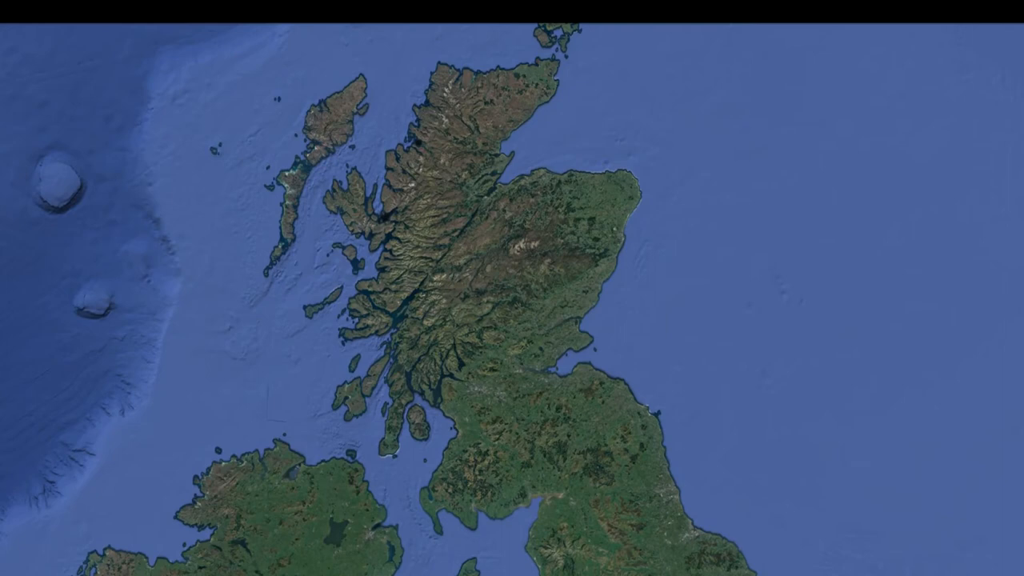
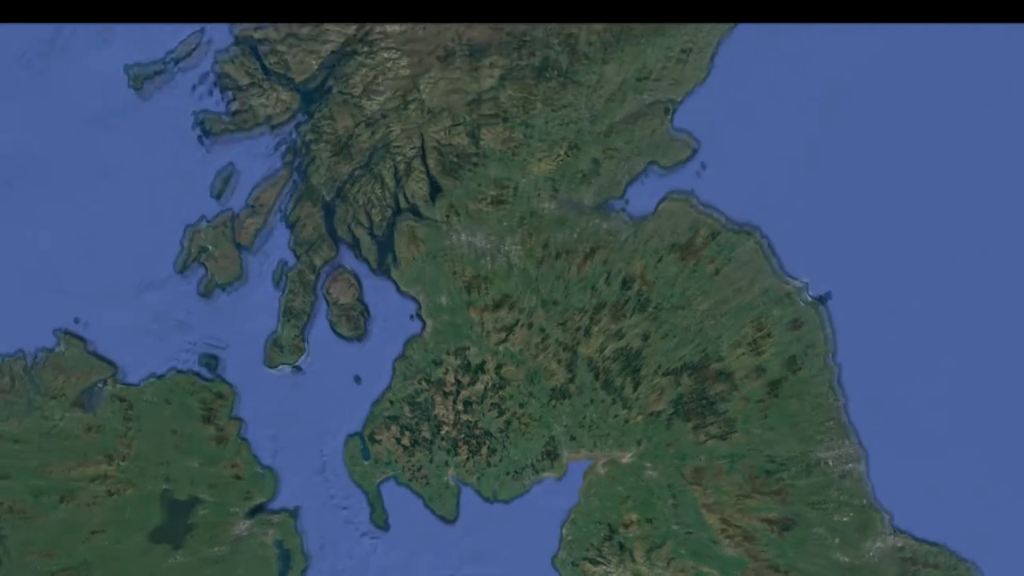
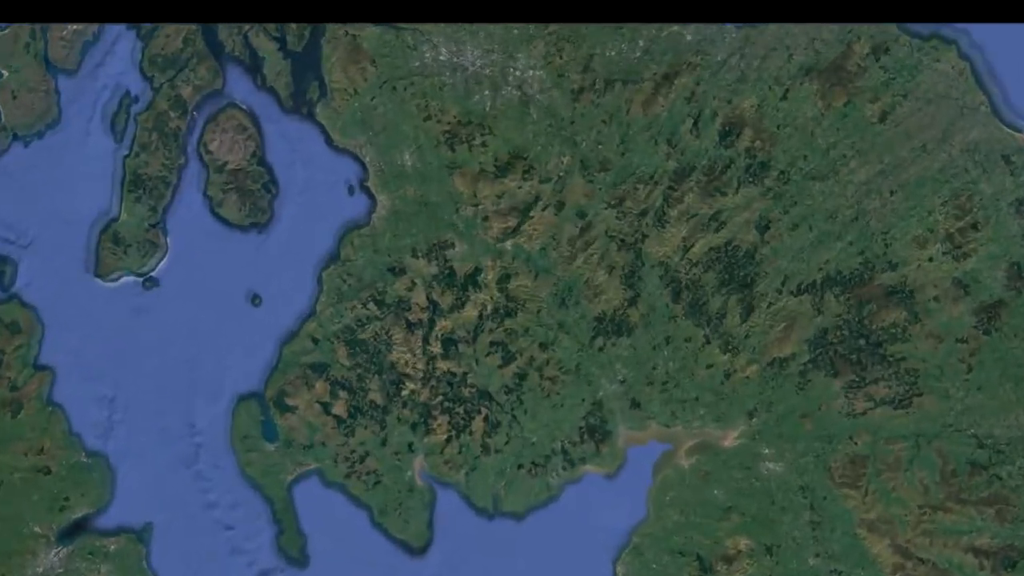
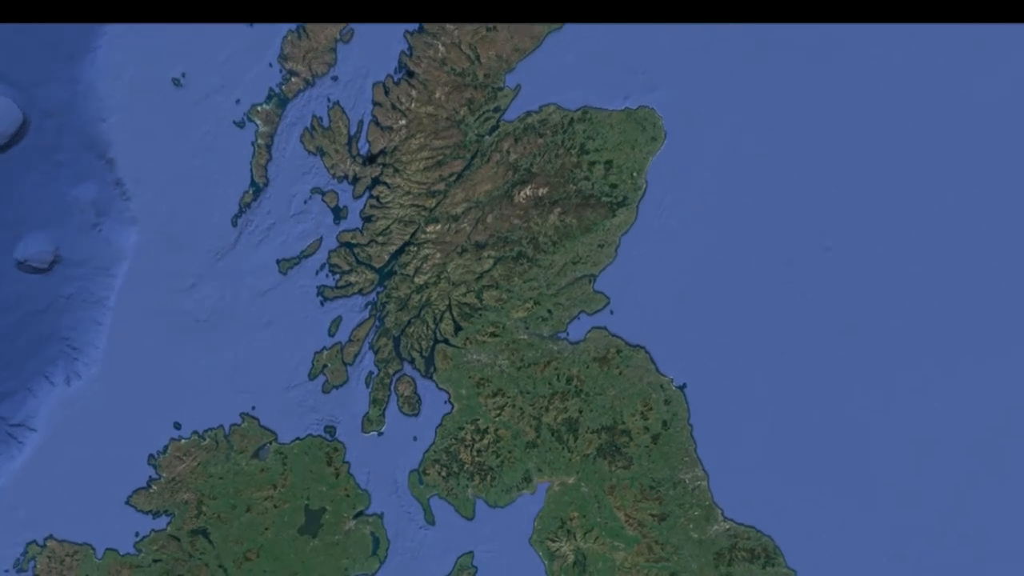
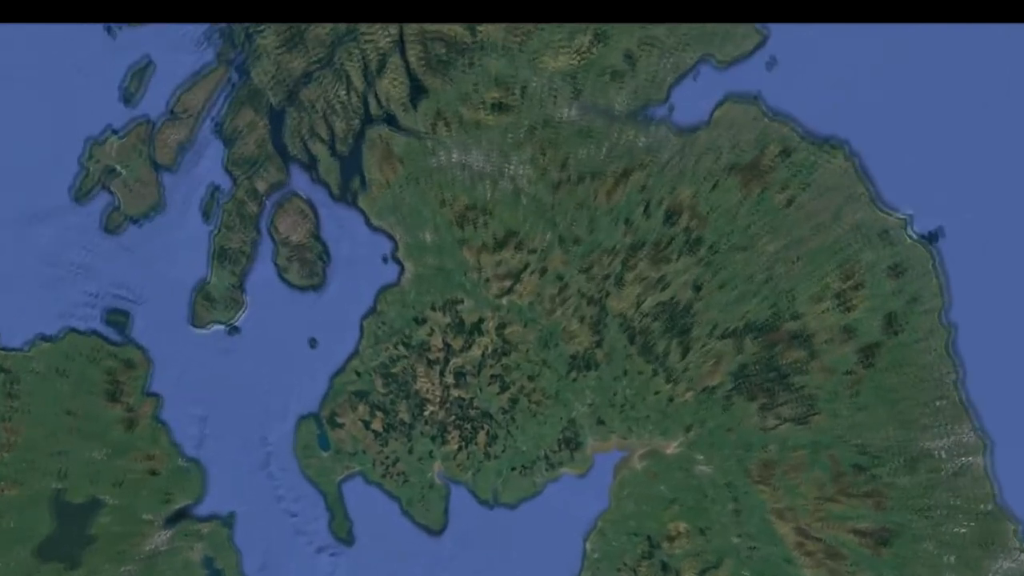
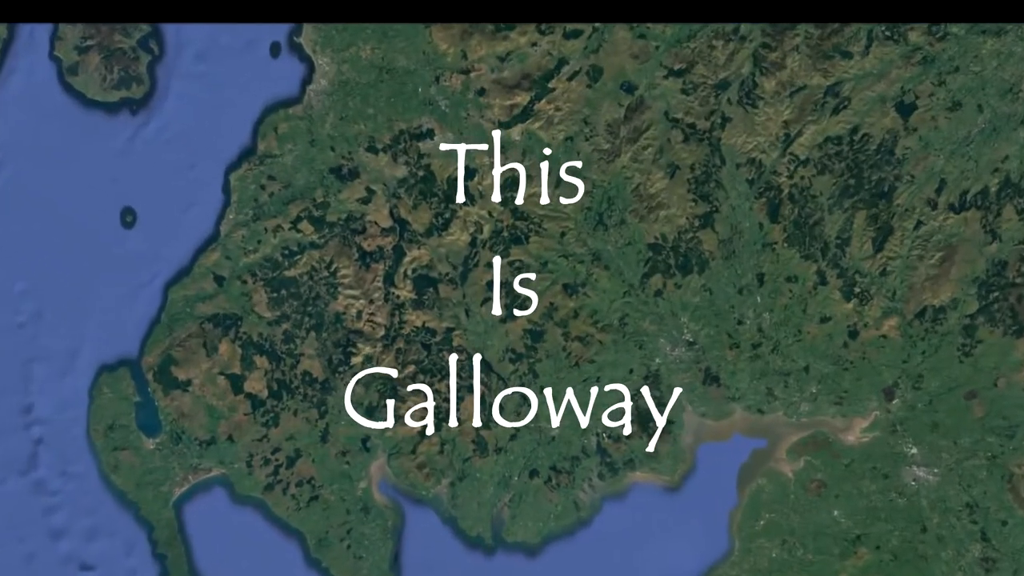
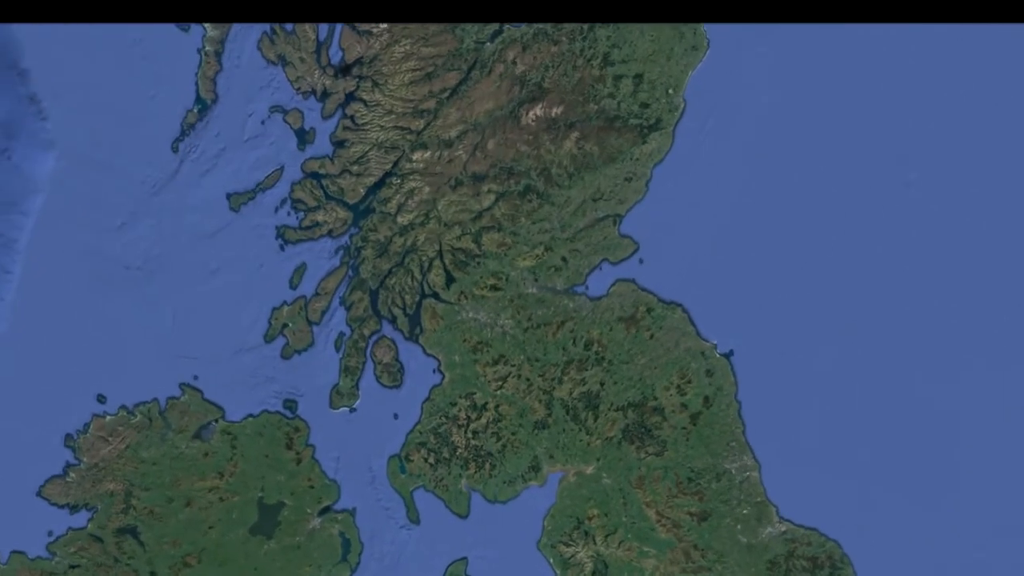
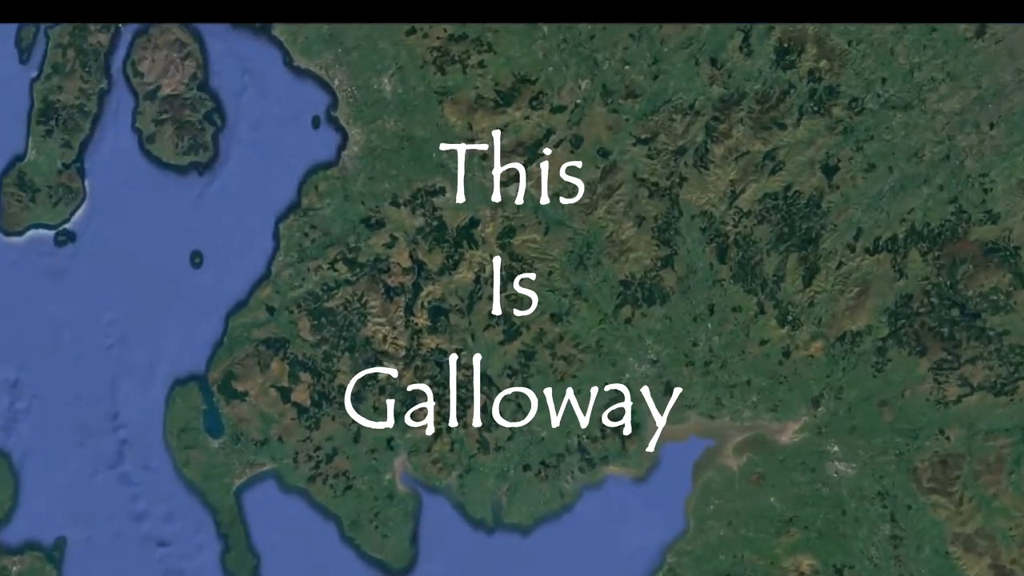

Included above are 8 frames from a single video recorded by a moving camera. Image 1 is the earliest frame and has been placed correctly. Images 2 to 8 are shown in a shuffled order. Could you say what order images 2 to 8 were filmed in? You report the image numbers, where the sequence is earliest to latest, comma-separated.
4, 7, 2, 5, 3, 8, 6
